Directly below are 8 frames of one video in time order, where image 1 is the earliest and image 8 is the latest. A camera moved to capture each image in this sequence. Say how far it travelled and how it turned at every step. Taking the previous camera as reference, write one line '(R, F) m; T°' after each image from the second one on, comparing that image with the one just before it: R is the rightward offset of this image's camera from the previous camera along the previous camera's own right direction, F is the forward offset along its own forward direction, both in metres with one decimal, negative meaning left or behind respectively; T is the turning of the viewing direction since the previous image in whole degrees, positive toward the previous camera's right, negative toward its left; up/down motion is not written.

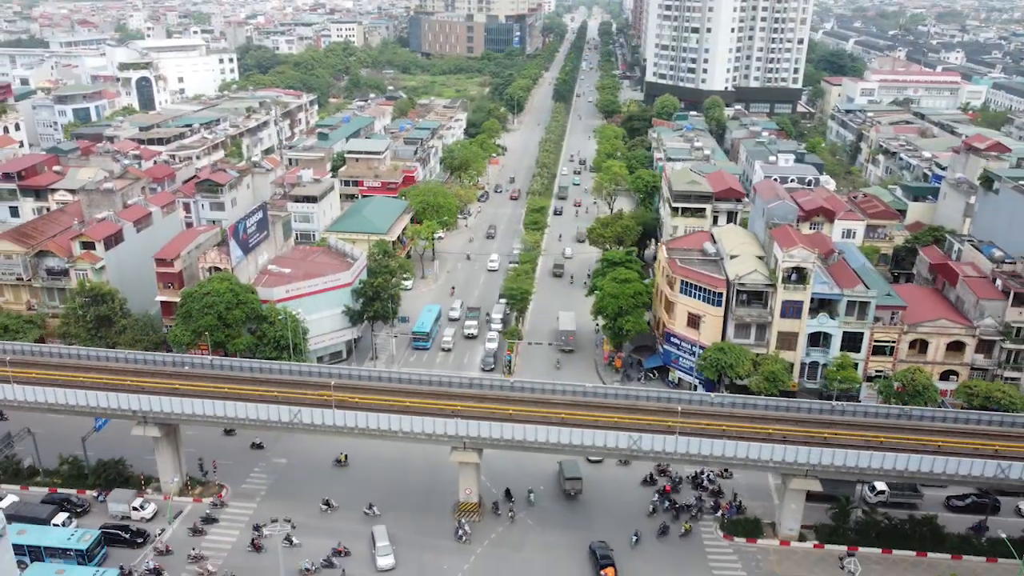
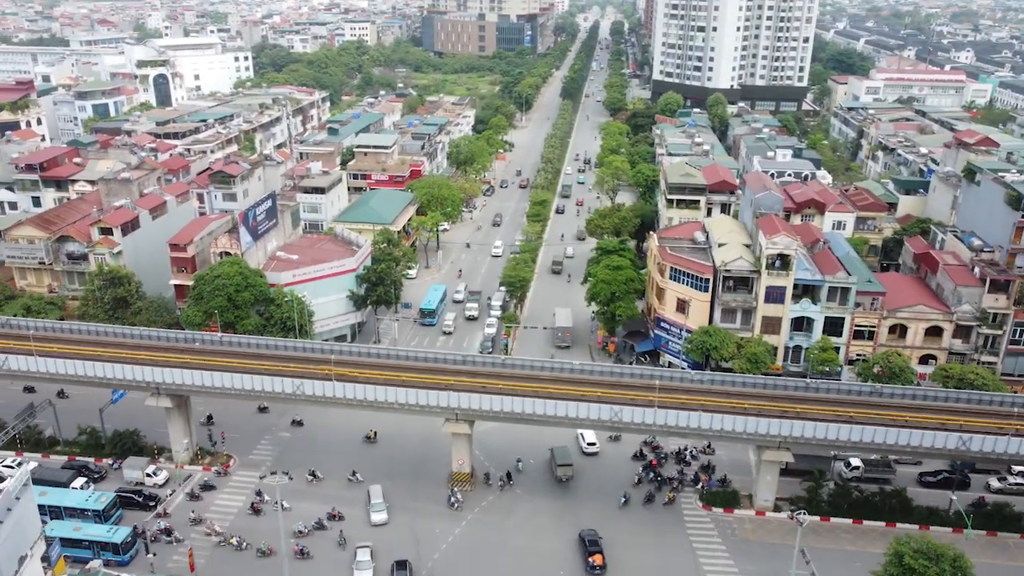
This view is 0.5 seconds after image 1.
(+1.3, -2.4) m; -1°
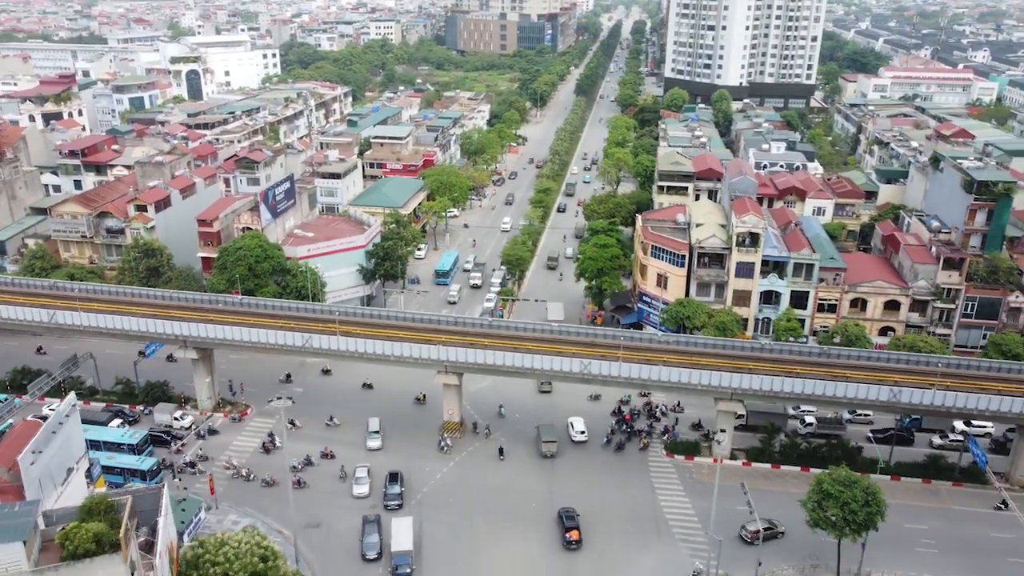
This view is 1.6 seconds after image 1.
(+2.5, -5.2) m; -2°
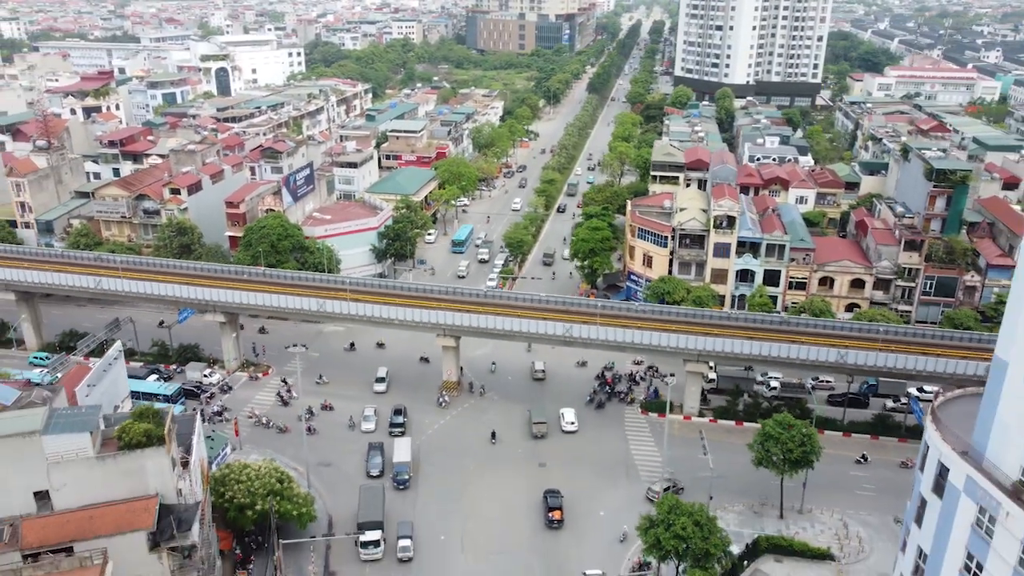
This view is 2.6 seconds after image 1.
(+2.1, -5.6) m; -2°
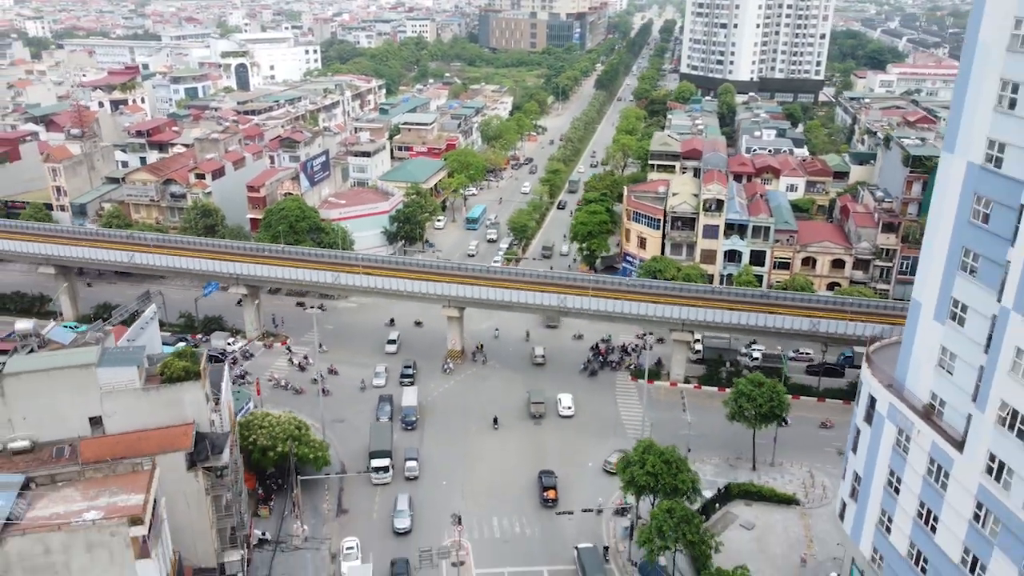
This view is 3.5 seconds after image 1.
(+1.0, -4.3) m; -1°
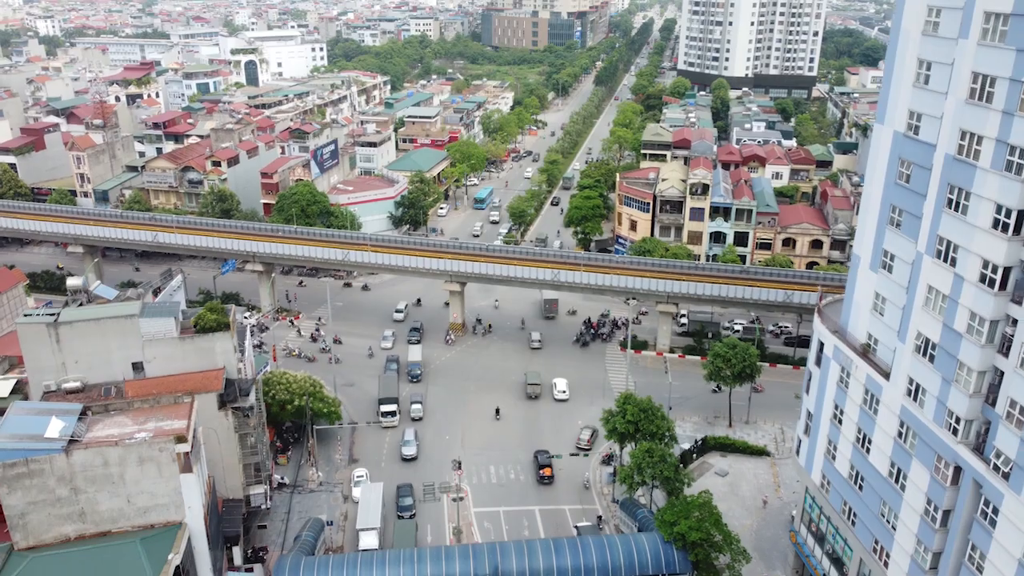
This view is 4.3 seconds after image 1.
(+0.5, -4.3) m; 0°
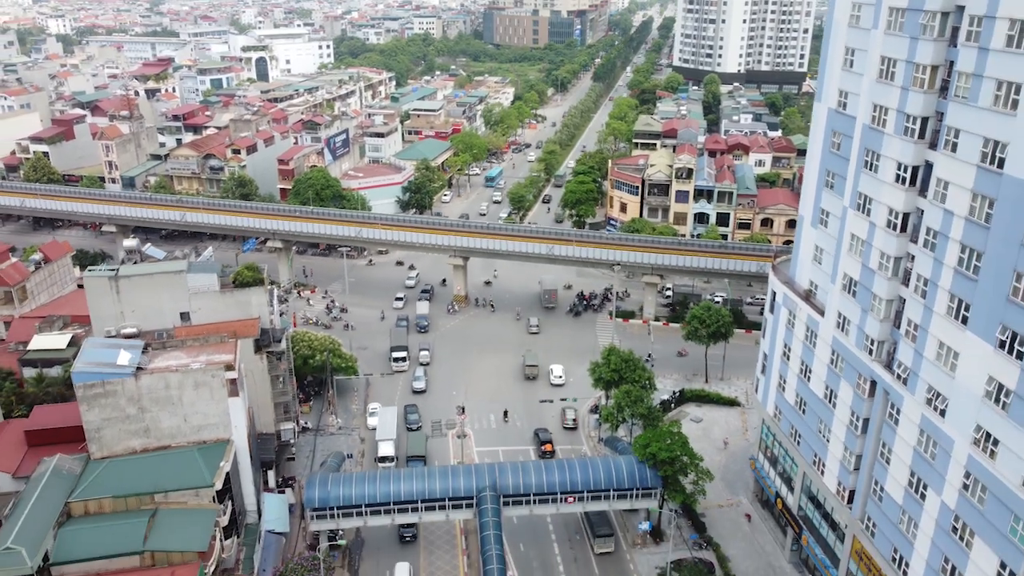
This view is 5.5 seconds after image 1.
(+0.3, -5.8) m; 0°
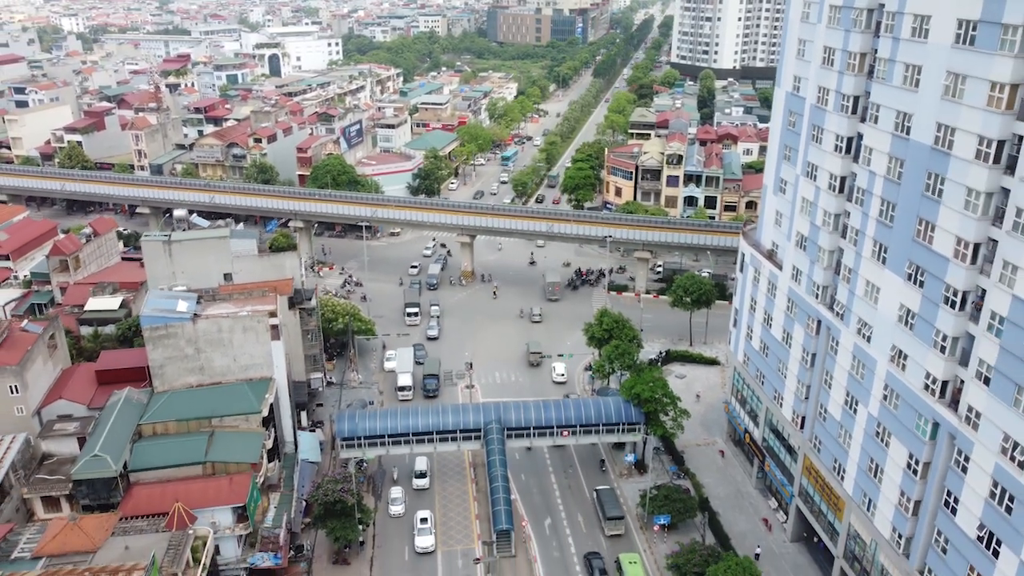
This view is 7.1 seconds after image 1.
(0.0, -6.0) m; 0°
